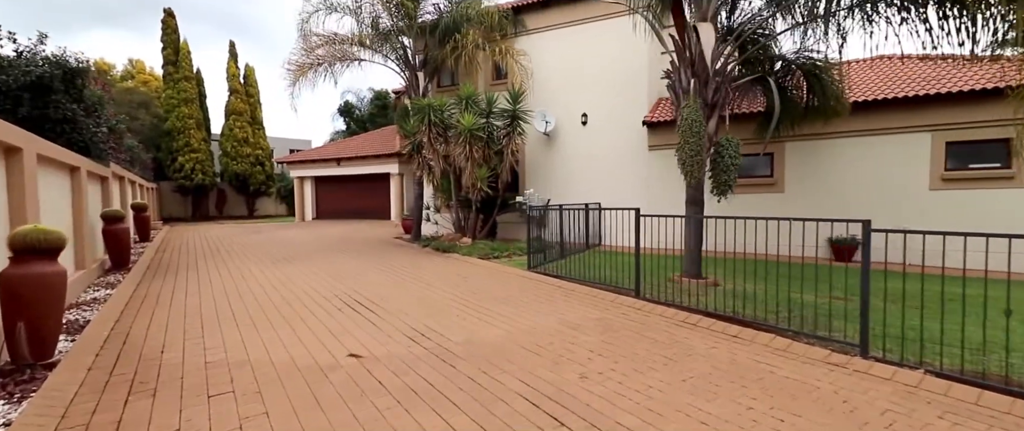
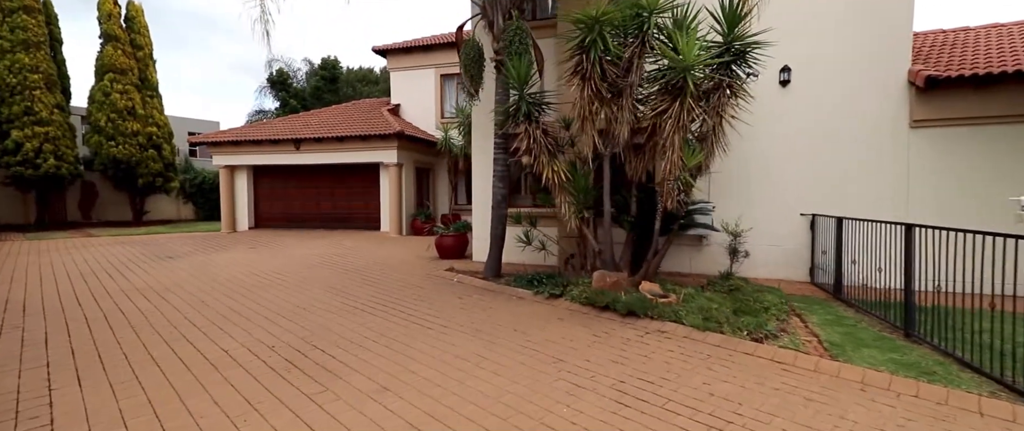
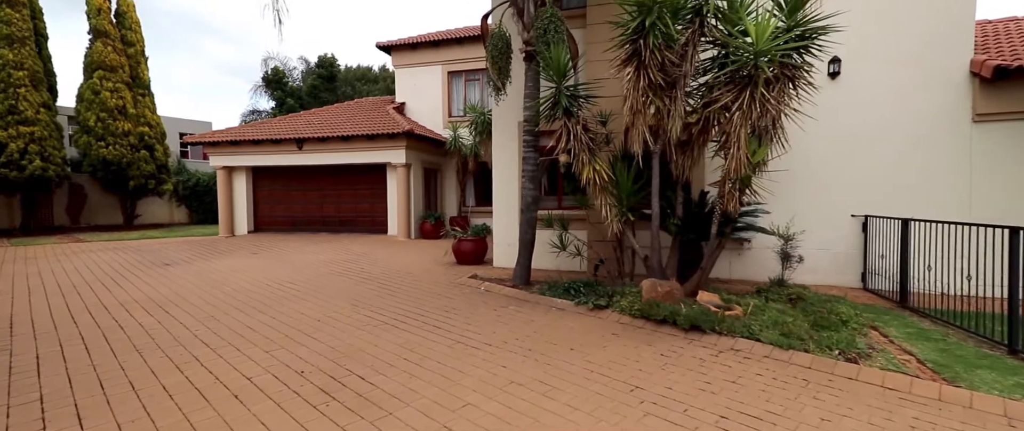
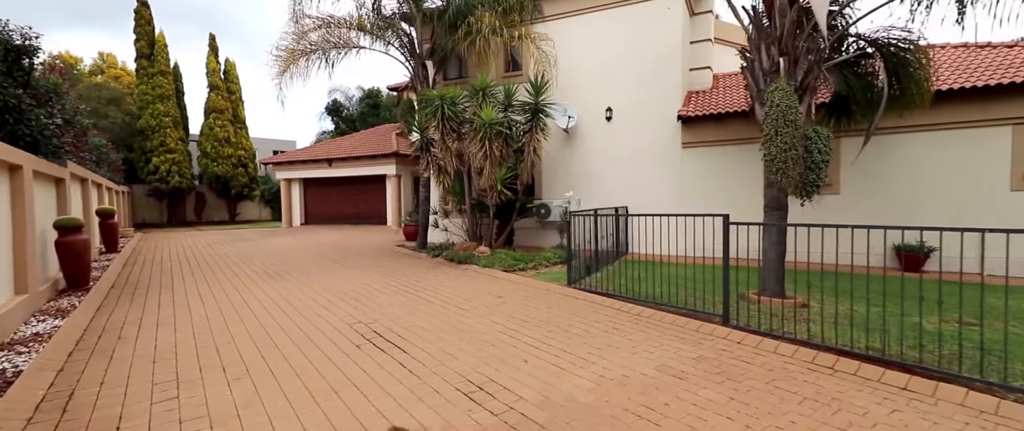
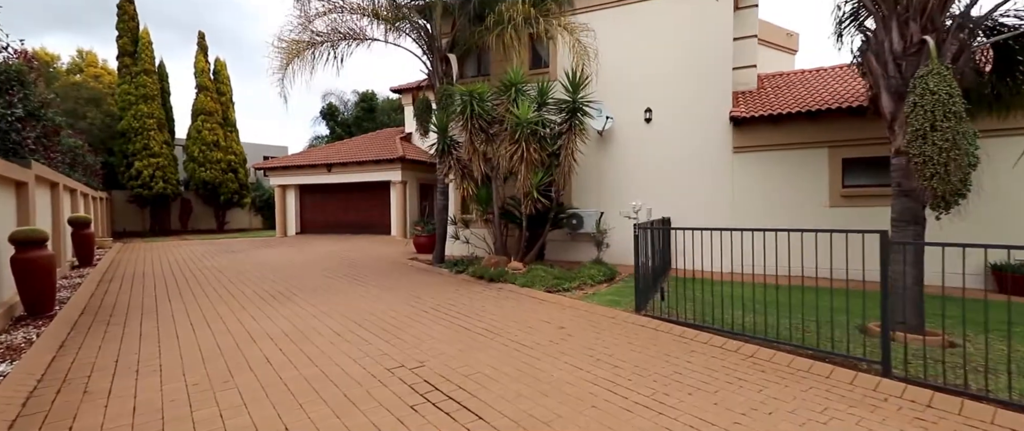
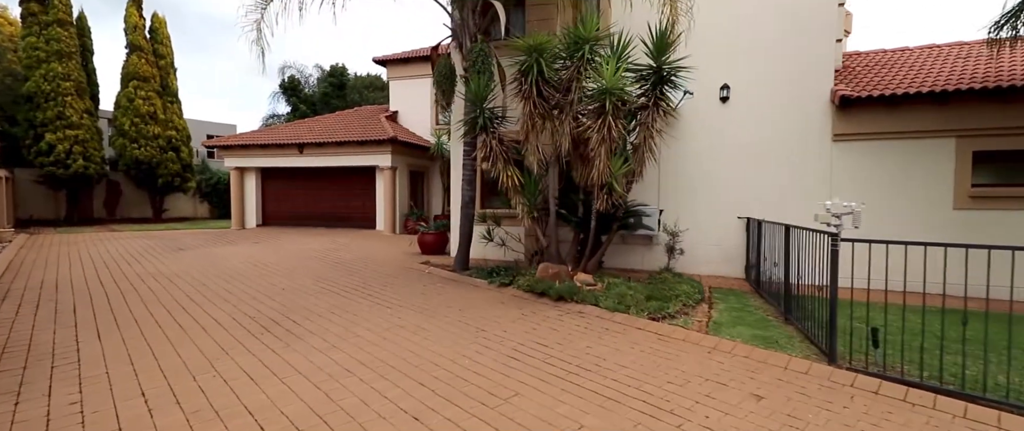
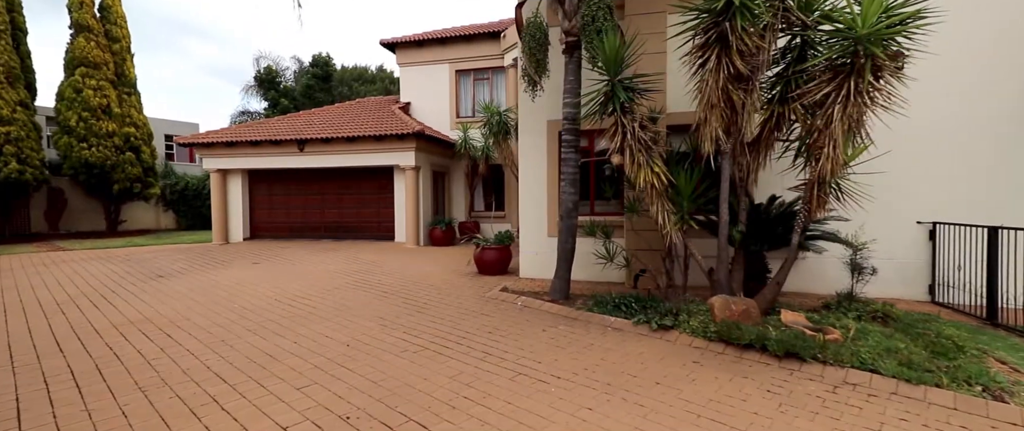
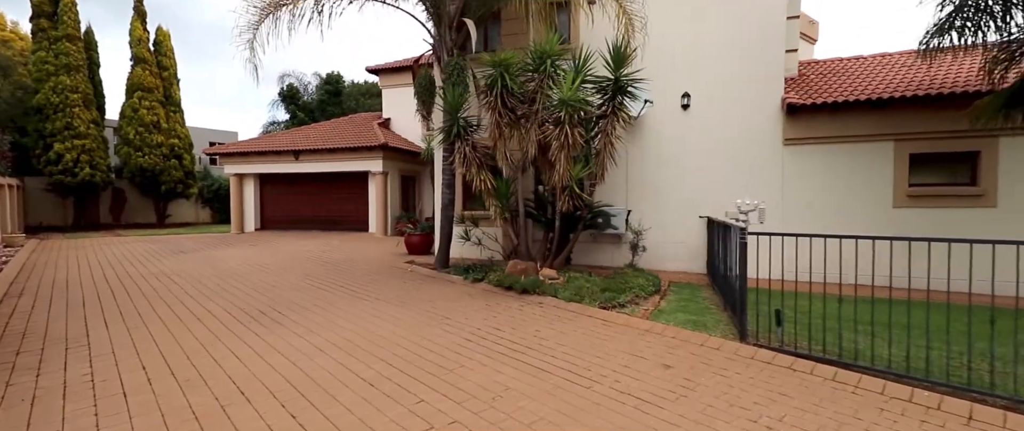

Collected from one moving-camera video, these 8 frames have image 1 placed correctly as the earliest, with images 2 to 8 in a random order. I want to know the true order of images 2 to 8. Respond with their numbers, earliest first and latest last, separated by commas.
4, 5, 8, 6, 2, 3, 7
